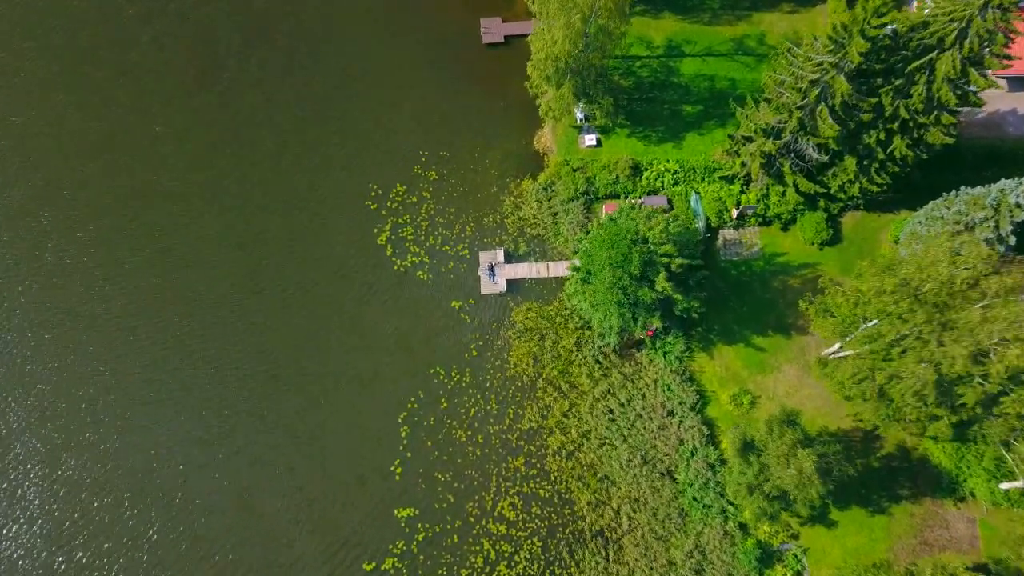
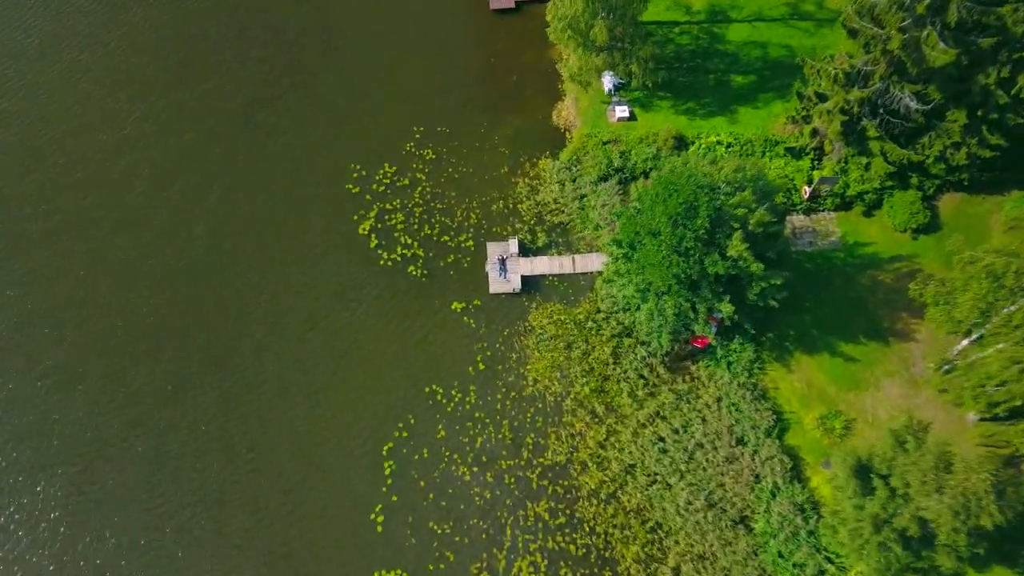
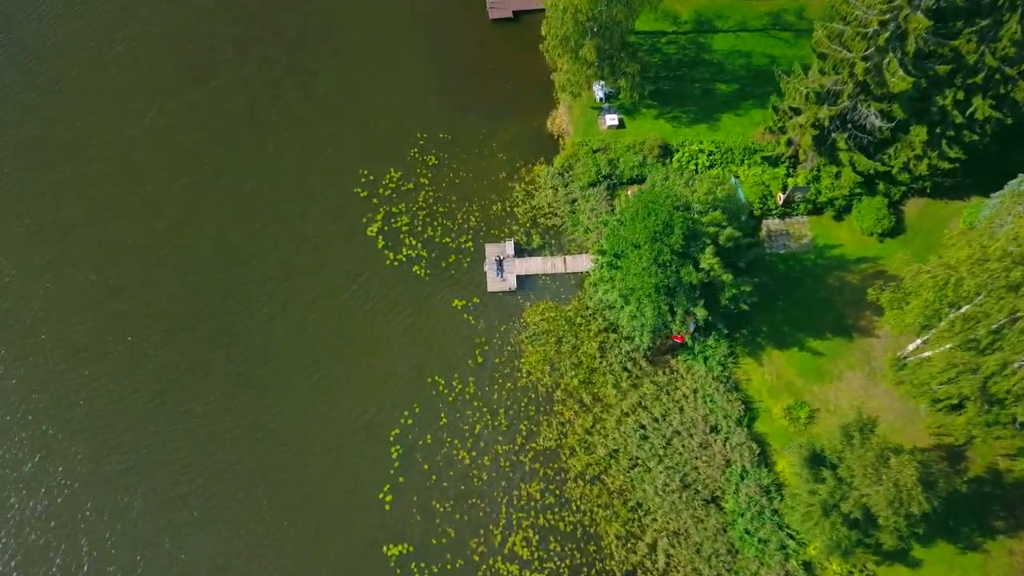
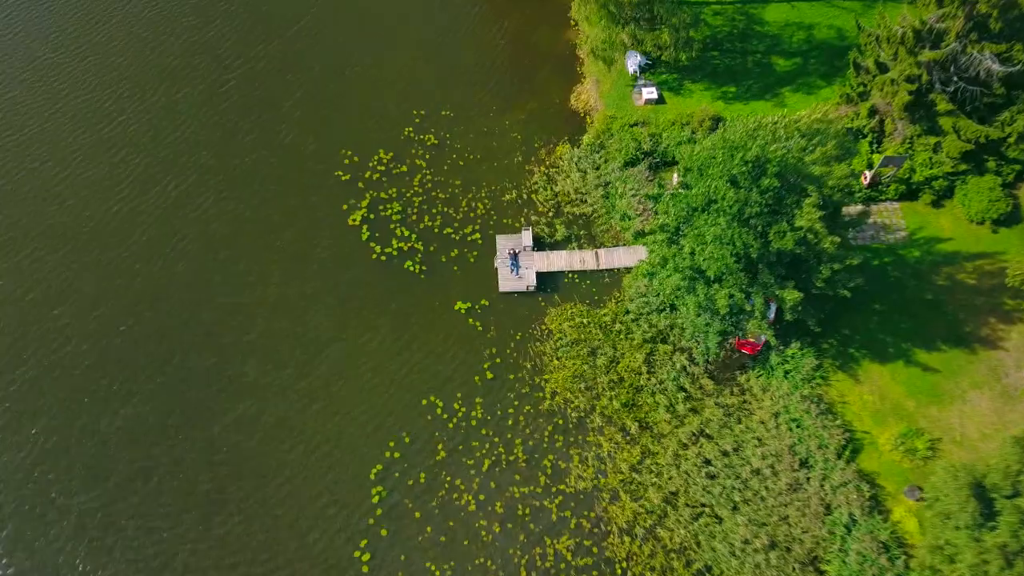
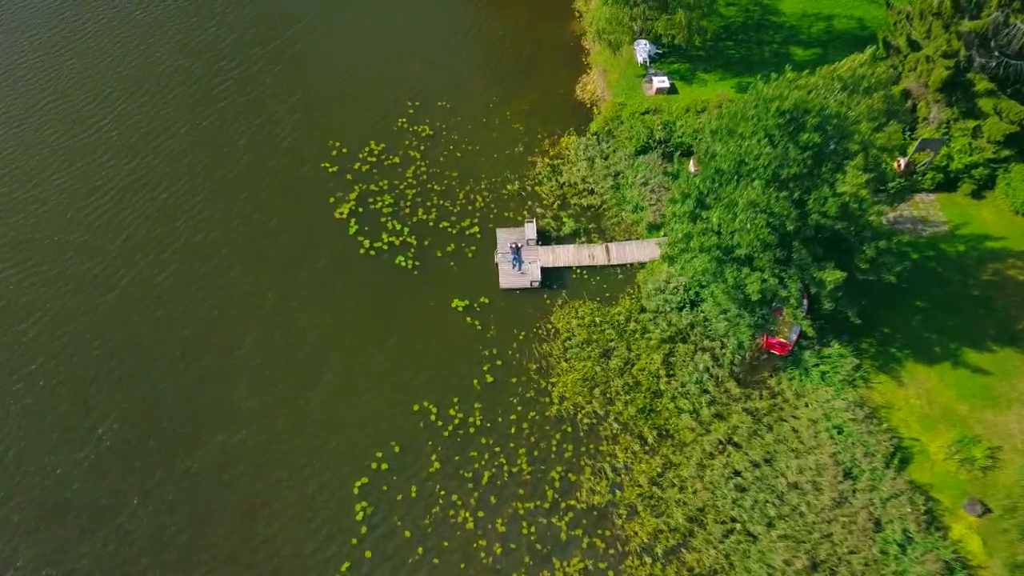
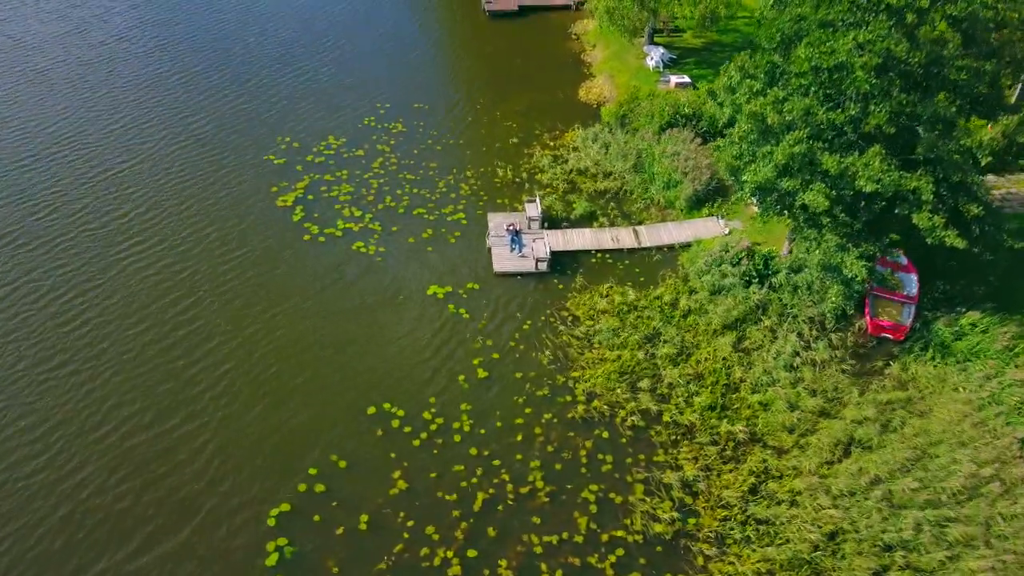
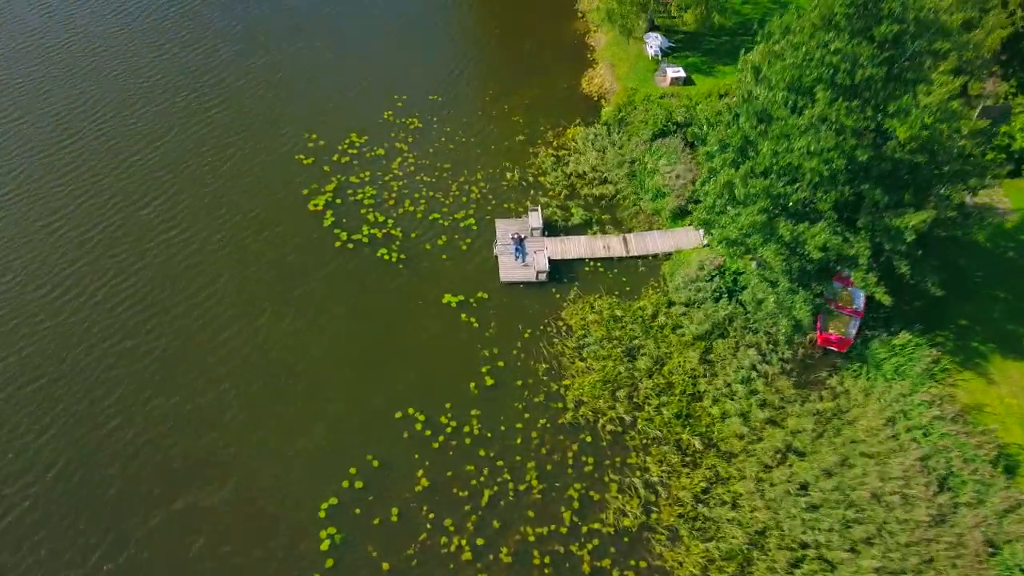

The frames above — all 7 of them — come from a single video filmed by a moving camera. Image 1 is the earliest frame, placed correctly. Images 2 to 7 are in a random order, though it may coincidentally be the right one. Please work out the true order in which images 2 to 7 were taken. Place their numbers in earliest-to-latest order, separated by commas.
3, 2, 4, 5, 7, 6
